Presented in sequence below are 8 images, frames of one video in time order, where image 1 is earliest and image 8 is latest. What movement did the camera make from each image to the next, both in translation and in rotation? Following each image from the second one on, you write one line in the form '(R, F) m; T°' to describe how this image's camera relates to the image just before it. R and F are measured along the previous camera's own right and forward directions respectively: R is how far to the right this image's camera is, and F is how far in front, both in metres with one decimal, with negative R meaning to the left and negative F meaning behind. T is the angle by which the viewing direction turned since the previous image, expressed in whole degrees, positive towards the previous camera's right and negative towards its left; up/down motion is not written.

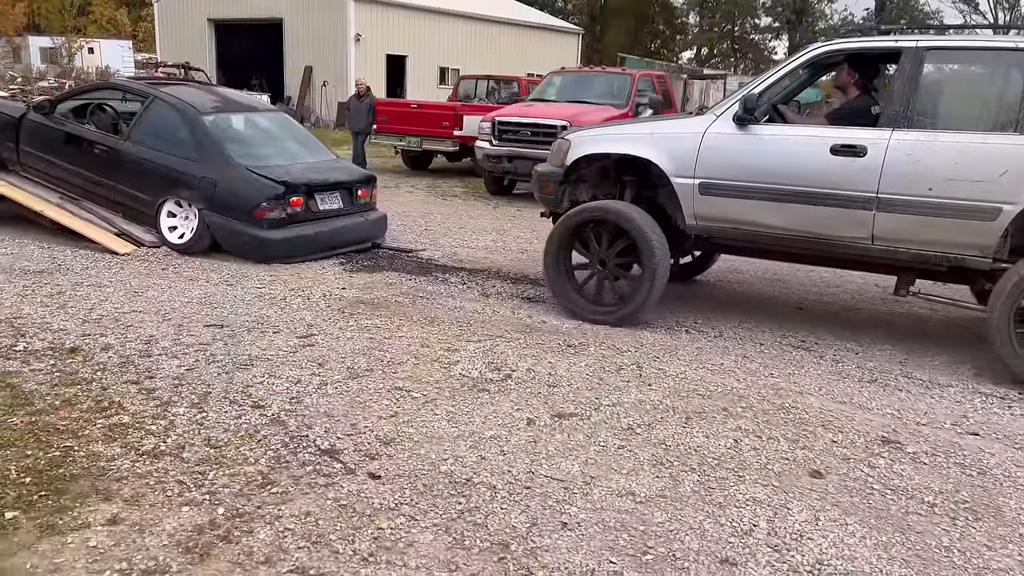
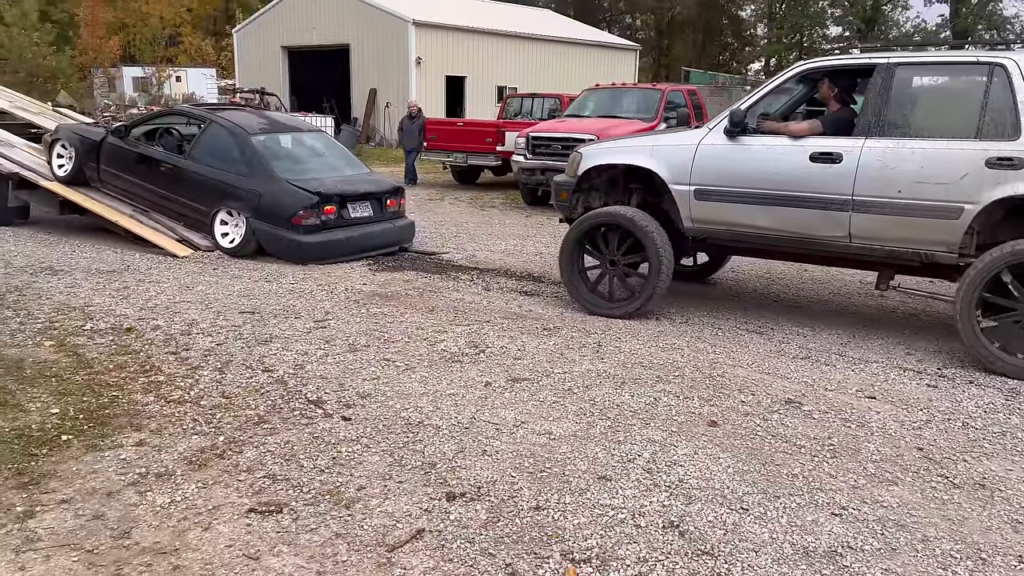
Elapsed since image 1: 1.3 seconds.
(+0.6, -0.7) m; -5°
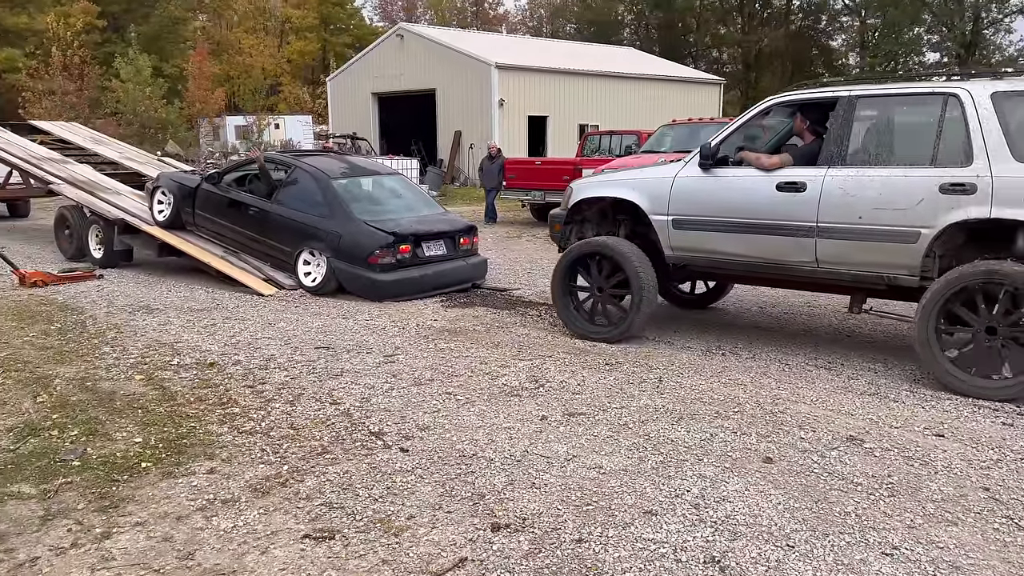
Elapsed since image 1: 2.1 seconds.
(+0.2, -0.1) m; -6°
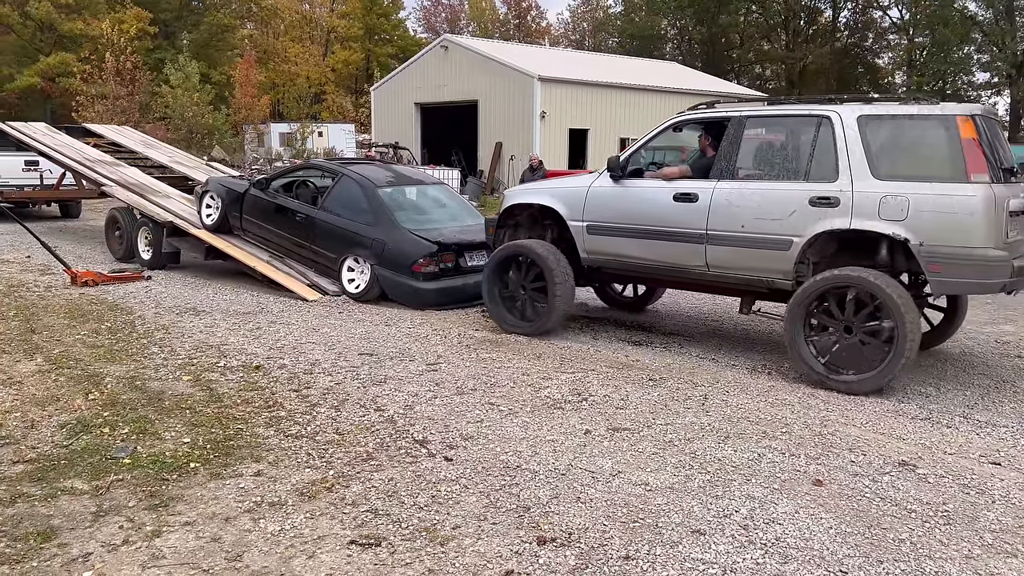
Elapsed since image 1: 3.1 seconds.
(-0.1, 0.0) m; -3°
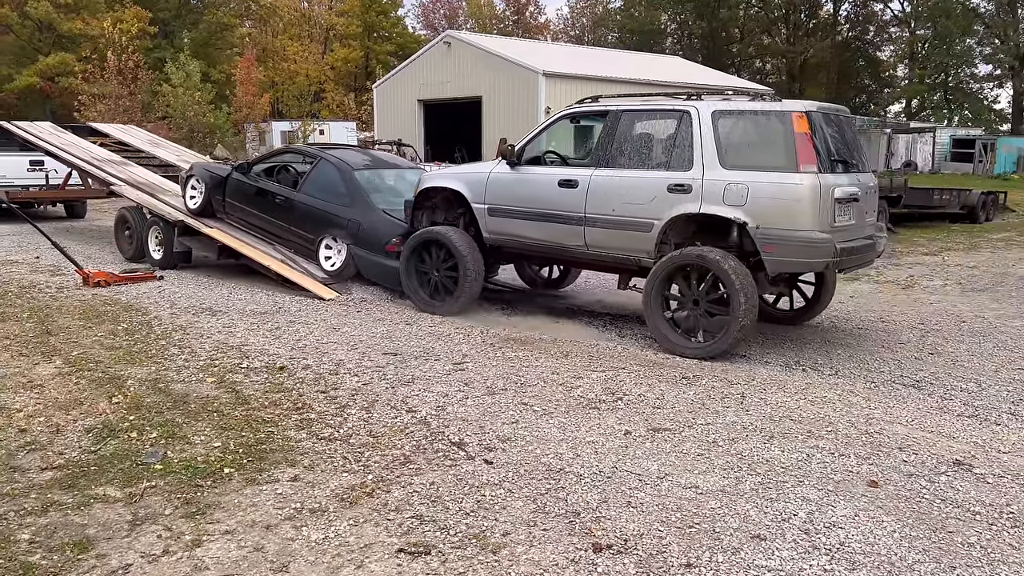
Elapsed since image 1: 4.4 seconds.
(-0.2, +0.1) m; 0°
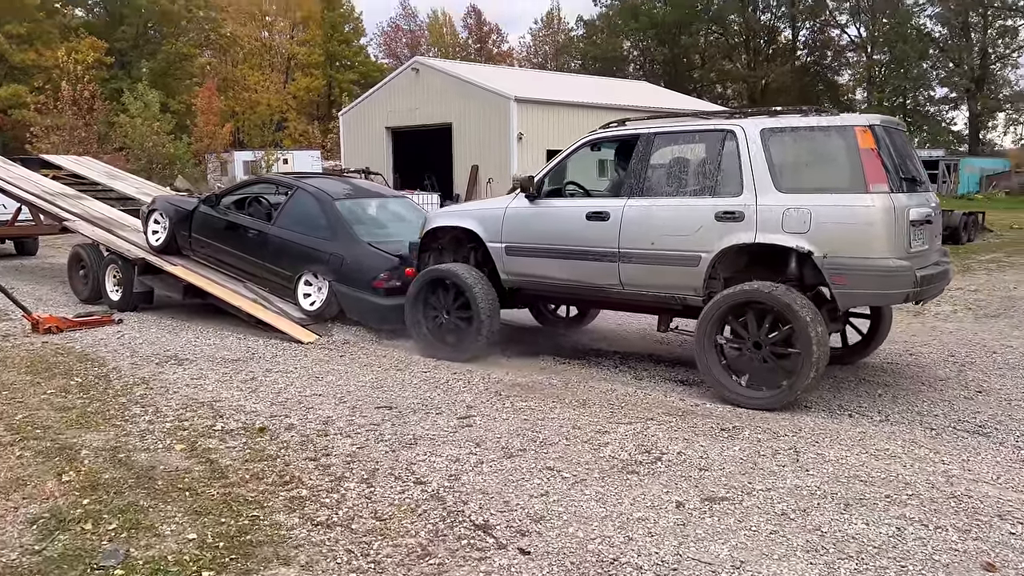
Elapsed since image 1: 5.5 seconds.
(-0.3, +0.6) m; +2°
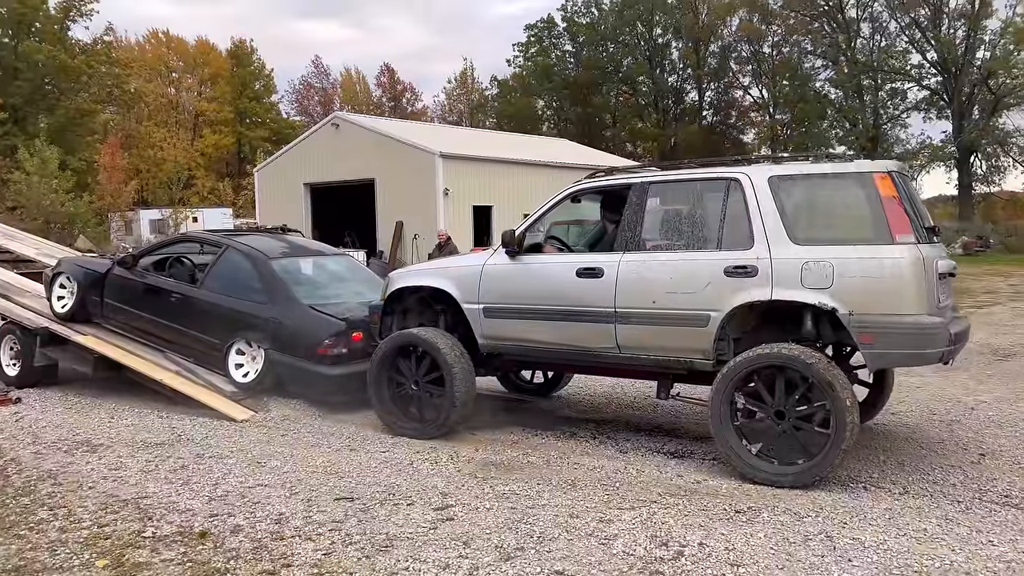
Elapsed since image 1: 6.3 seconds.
(-0.4, +0.6) m; +6°
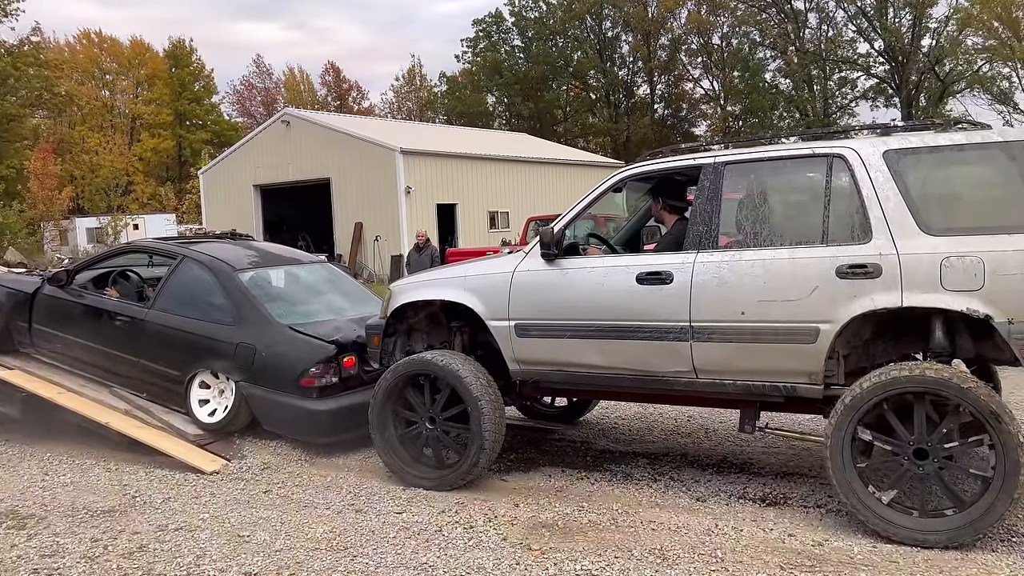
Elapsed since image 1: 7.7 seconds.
(-0.5, +1.1) m; +4°
